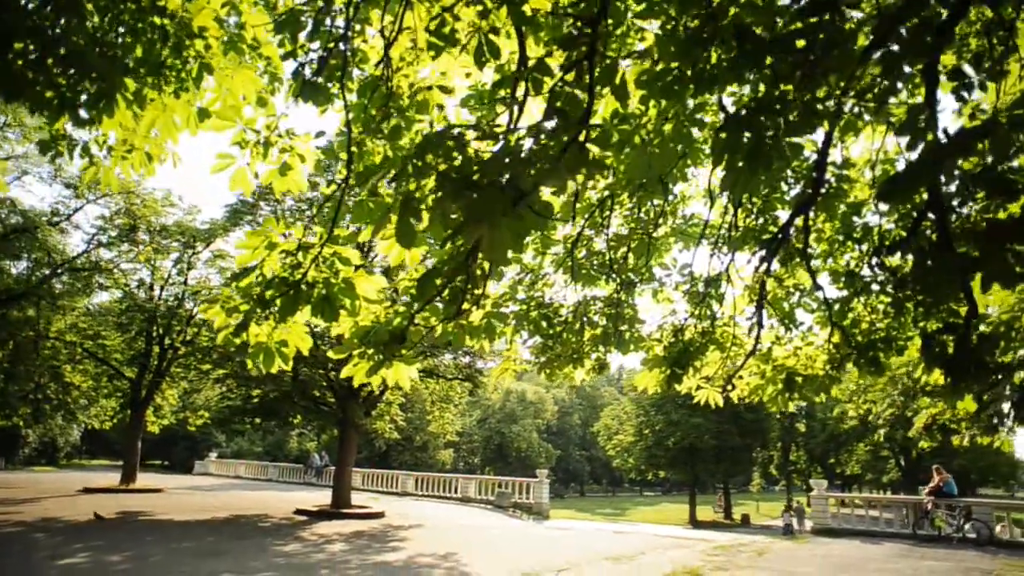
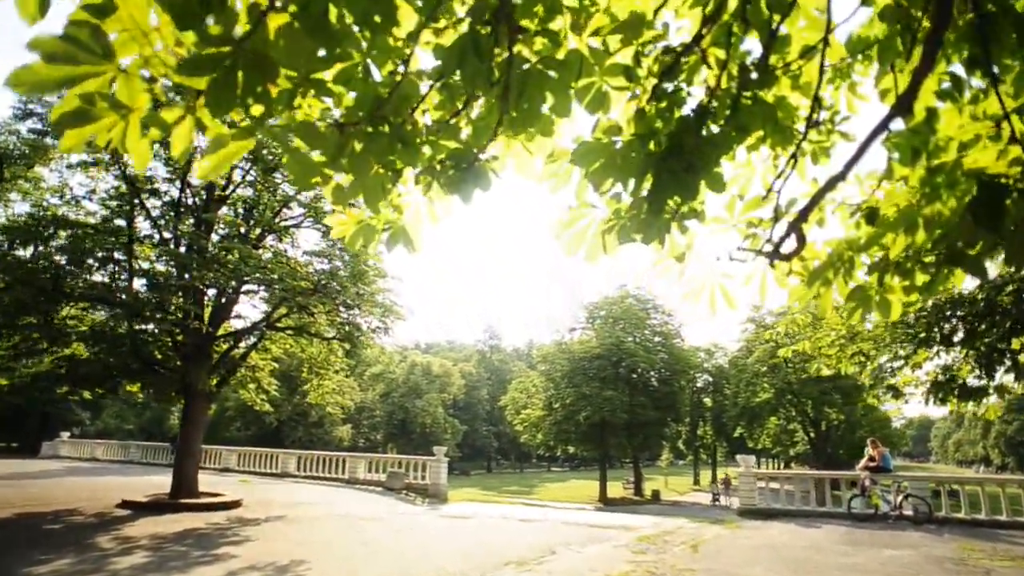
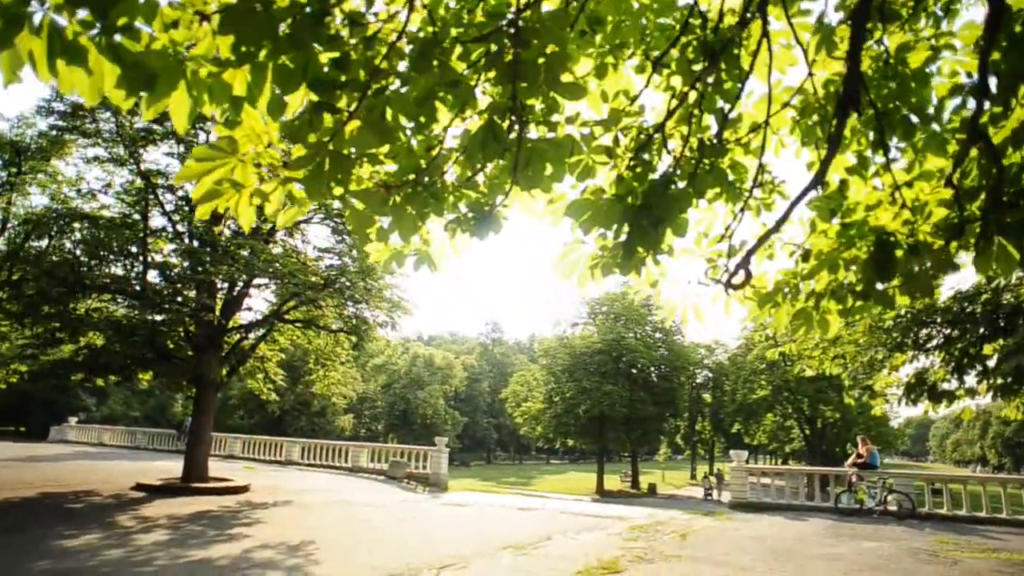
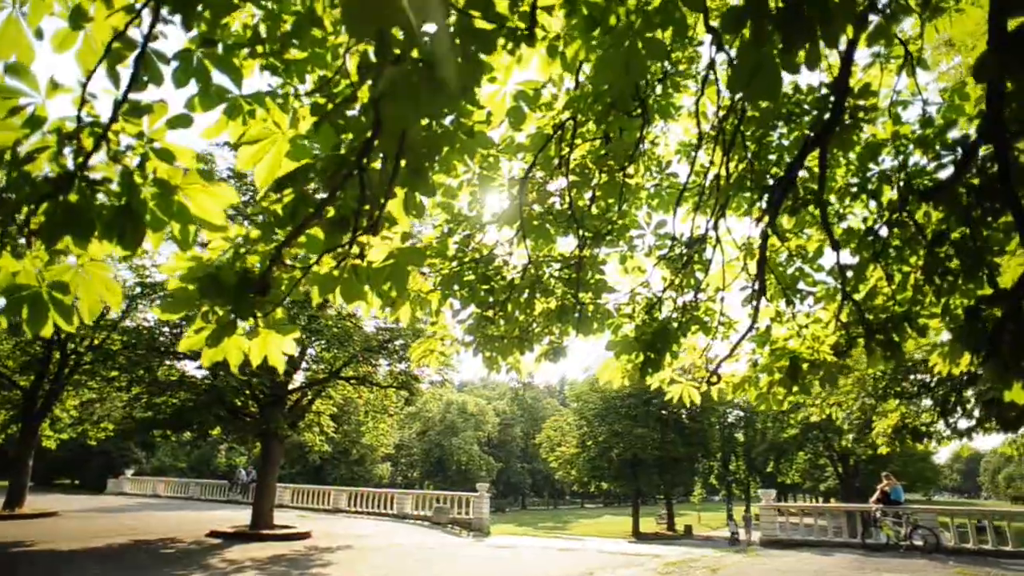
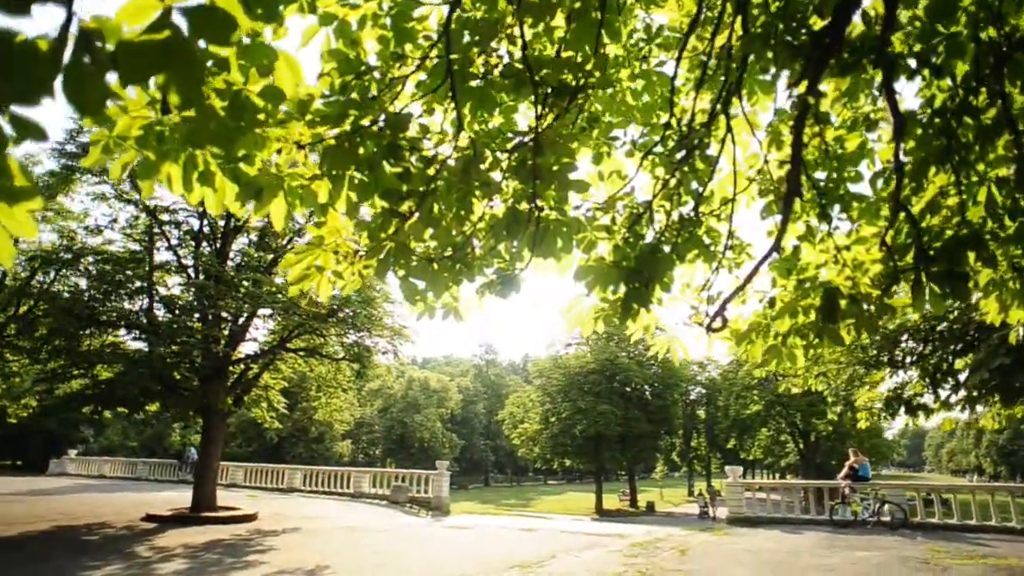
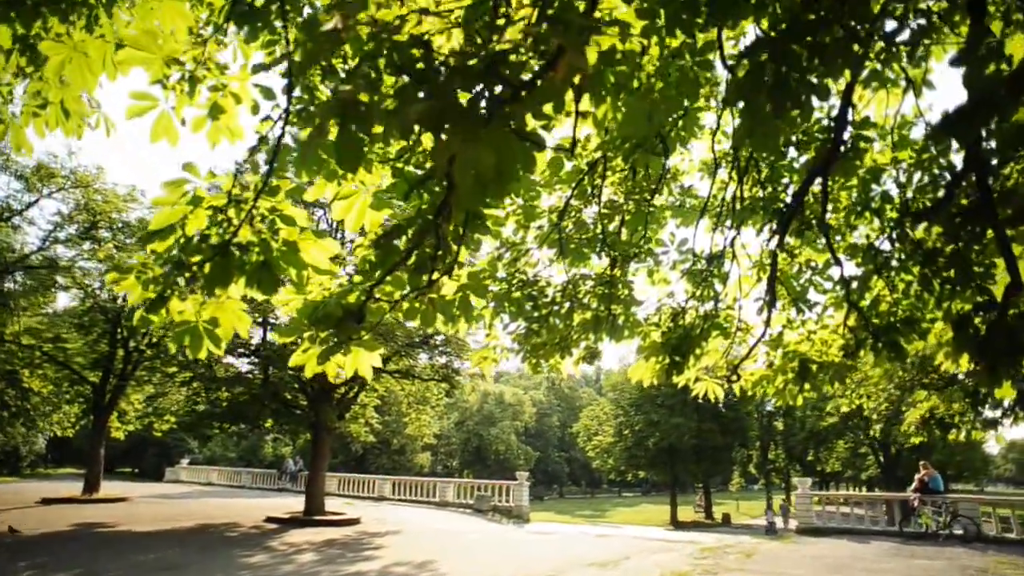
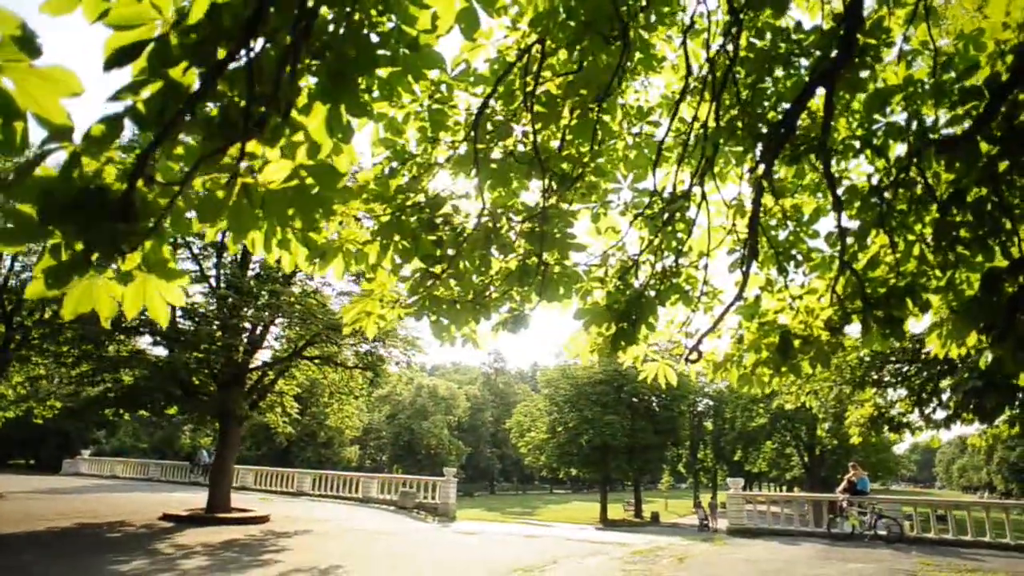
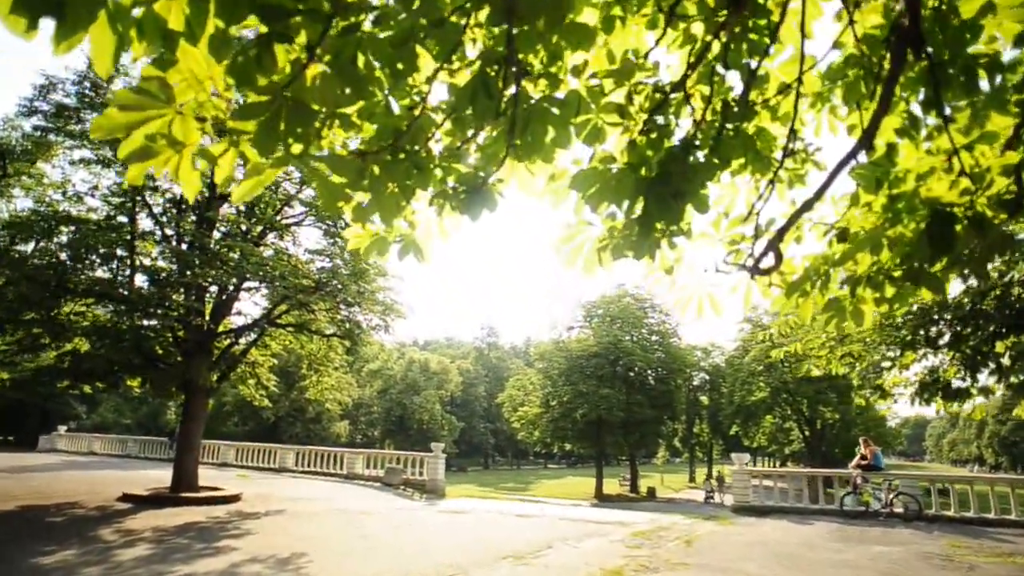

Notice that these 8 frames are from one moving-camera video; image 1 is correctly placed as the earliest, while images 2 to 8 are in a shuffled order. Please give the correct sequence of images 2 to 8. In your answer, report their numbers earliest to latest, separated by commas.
6, 4, 7, 5, 3, 8, 2
